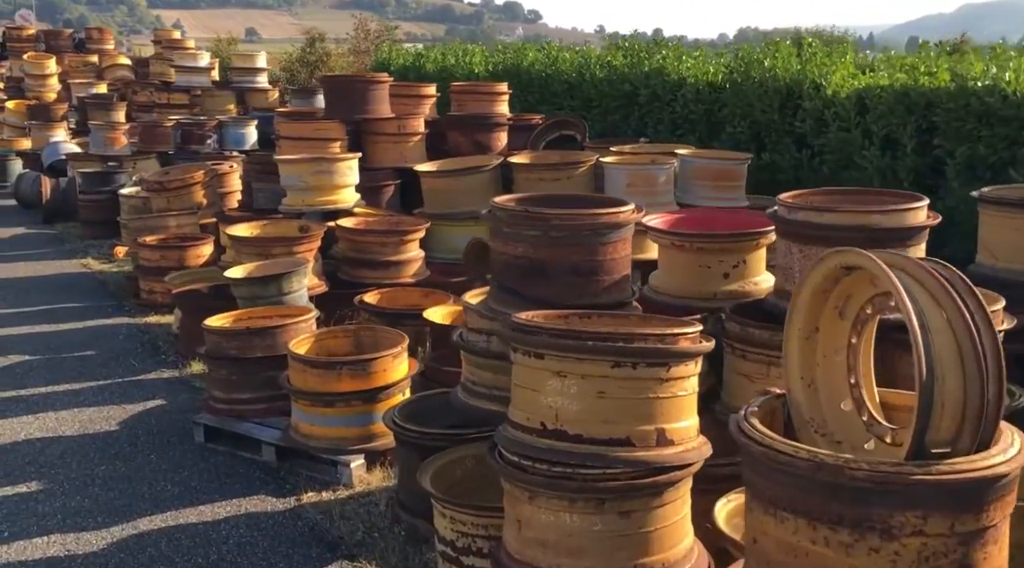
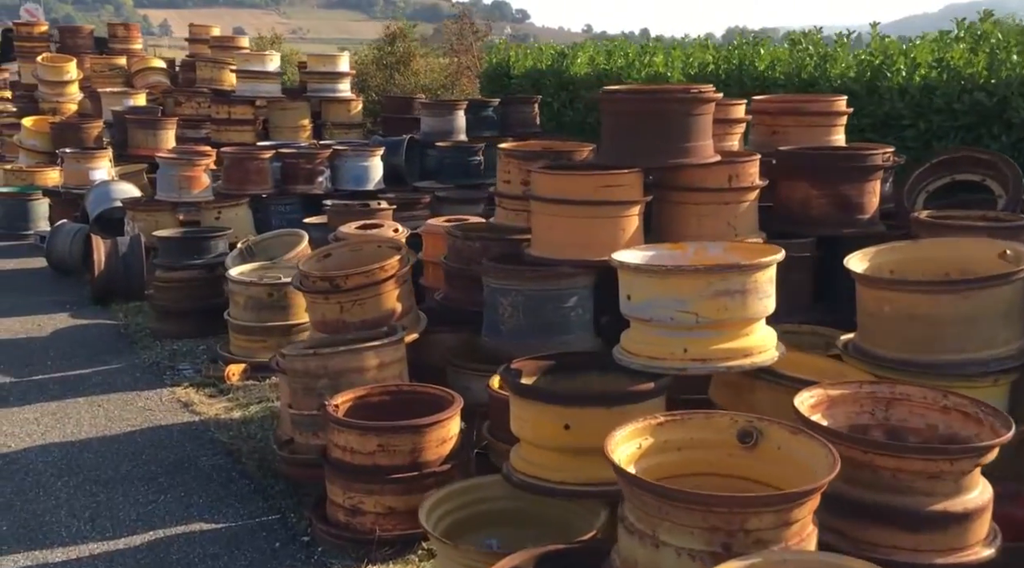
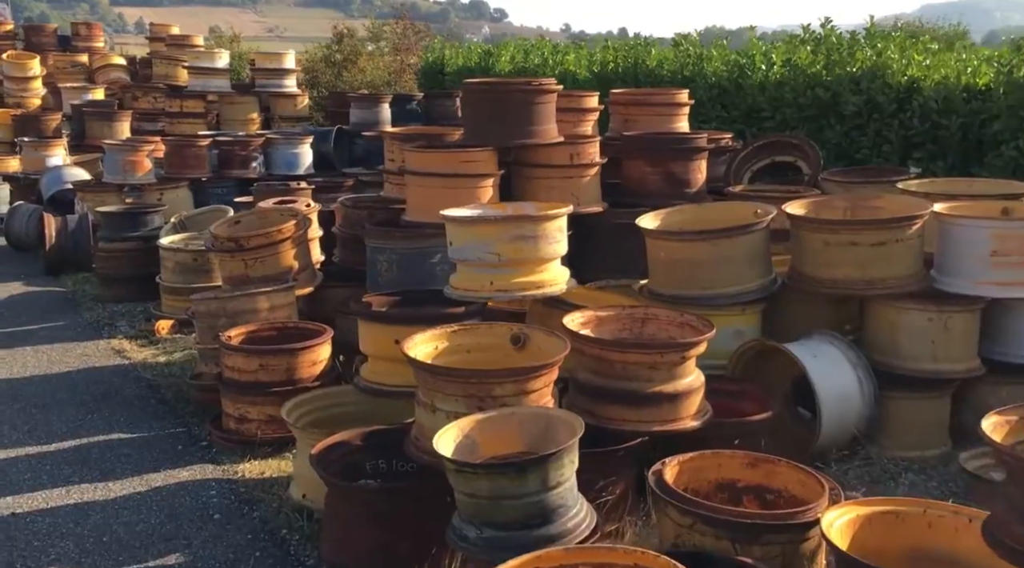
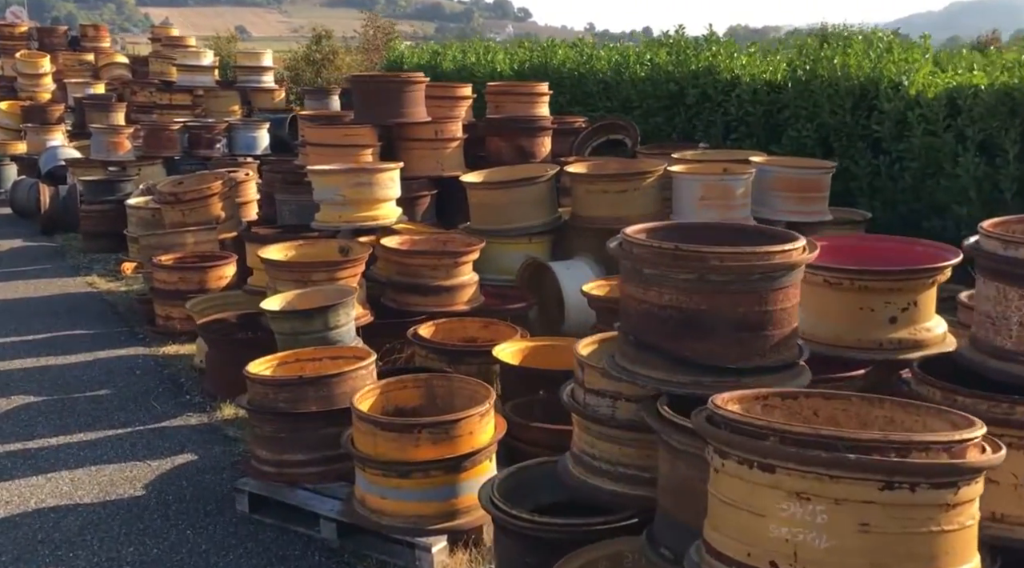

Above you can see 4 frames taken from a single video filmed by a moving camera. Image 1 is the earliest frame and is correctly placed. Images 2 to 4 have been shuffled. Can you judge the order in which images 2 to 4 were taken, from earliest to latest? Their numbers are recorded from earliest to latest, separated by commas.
4, 3, 2
